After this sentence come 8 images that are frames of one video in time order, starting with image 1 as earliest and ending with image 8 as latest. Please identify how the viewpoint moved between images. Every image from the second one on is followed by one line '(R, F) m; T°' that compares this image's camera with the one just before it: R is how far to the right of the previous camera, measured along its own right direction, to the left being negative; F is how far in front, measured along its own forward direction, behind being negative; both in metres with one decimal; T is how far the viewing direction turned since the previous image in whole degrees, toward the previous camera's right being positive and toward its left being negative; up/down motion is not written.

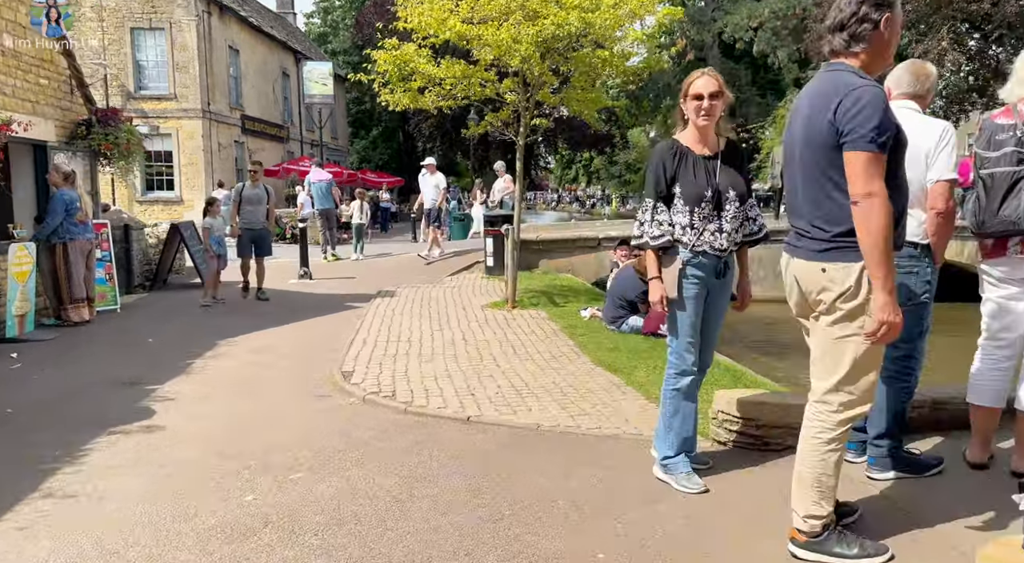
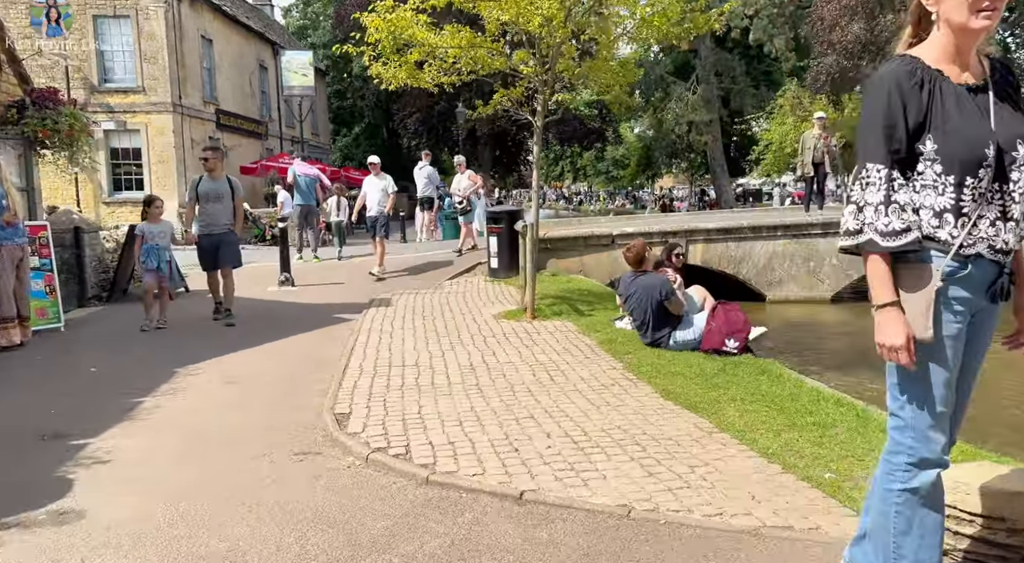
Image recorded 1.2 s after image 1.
(-0.4, +1.7) m; +1°
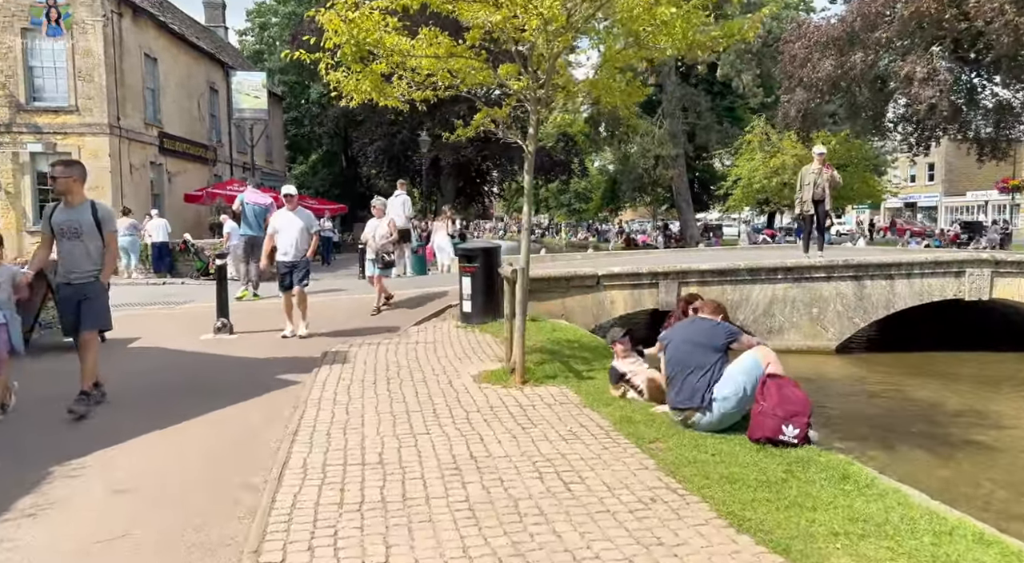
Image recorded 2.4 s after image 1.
(-0.2, +1.7) m; +3°
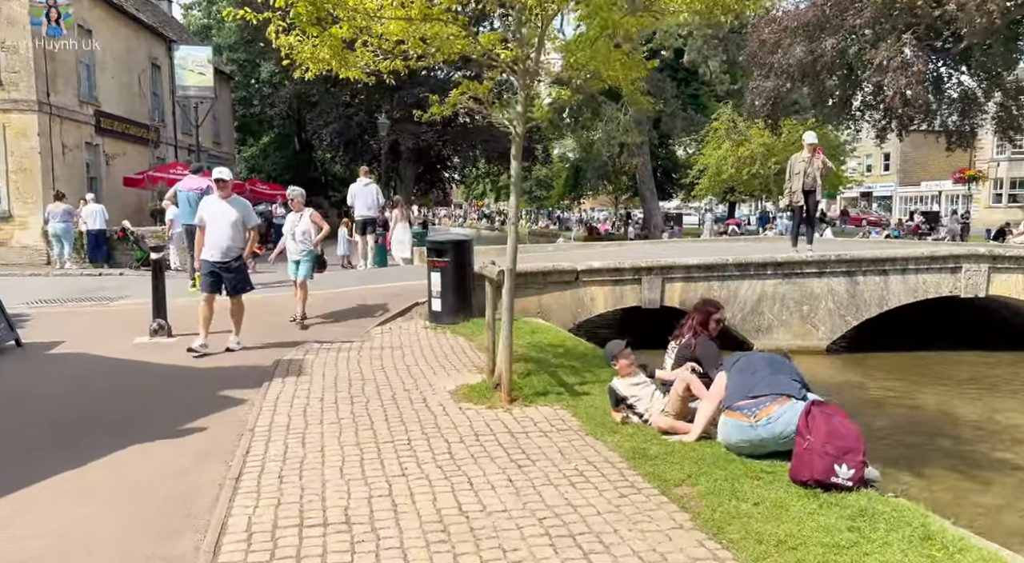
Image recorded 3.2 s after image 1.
(-0.2, +1.1) m; +3°
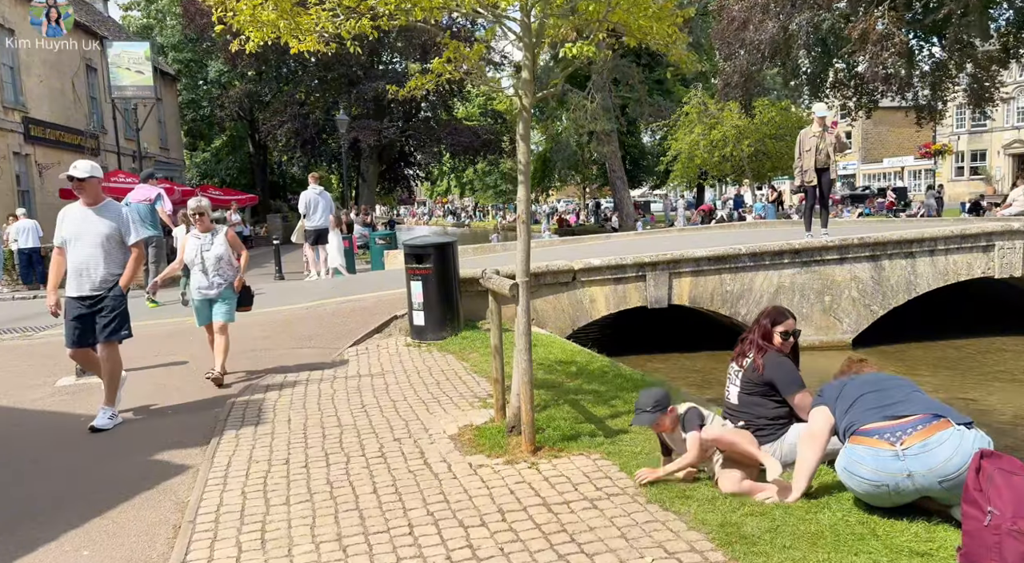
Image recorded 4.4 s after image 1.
(-0.3, +1.5) m; +2°
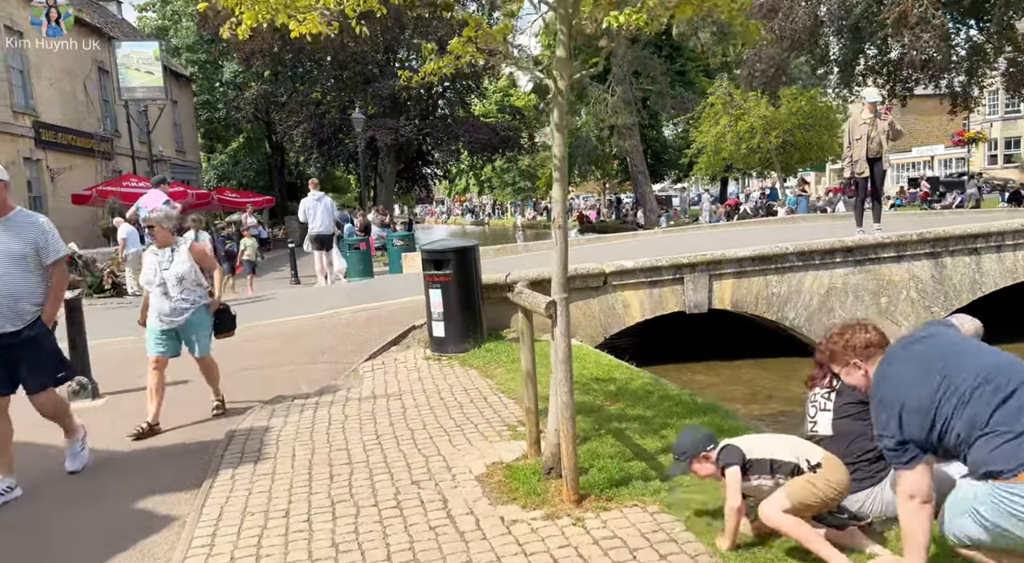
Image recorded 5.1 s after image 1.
(-0.1, +0.9) m; -1°
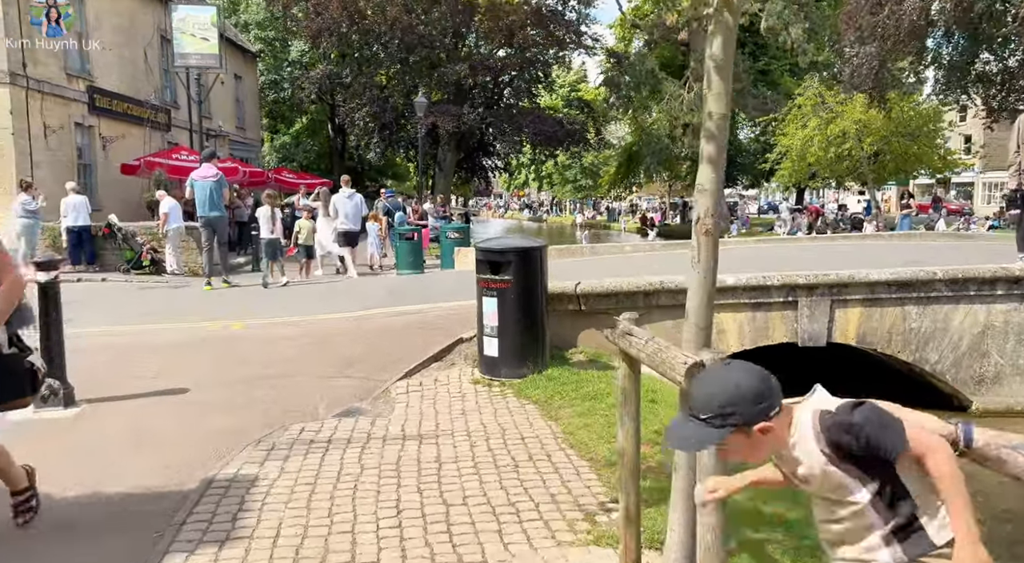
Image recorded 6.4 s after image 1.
(-0.2, +1.9) m; -4°
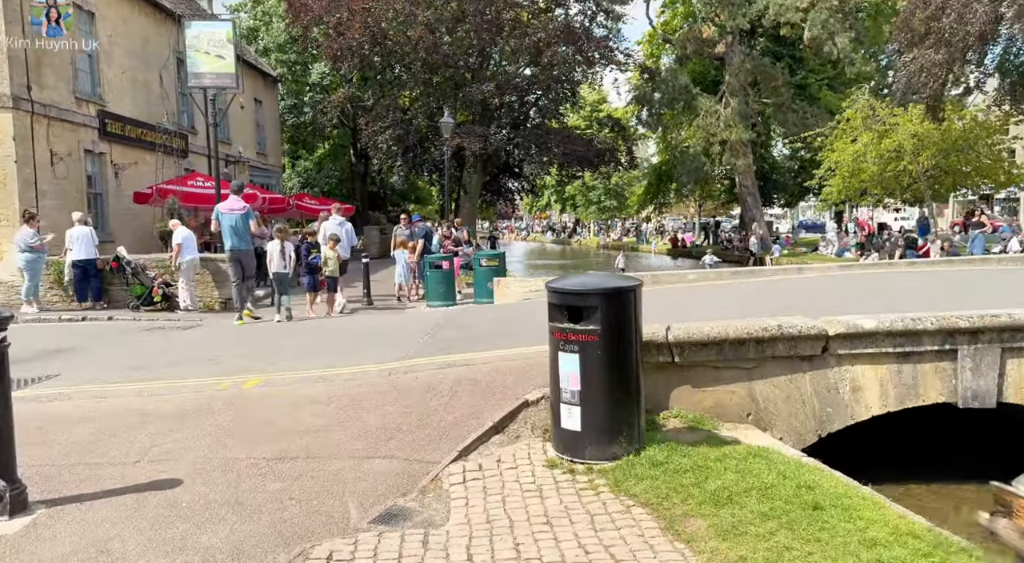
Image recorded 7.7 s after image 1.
(-0.5, +1.9) m; -1°
